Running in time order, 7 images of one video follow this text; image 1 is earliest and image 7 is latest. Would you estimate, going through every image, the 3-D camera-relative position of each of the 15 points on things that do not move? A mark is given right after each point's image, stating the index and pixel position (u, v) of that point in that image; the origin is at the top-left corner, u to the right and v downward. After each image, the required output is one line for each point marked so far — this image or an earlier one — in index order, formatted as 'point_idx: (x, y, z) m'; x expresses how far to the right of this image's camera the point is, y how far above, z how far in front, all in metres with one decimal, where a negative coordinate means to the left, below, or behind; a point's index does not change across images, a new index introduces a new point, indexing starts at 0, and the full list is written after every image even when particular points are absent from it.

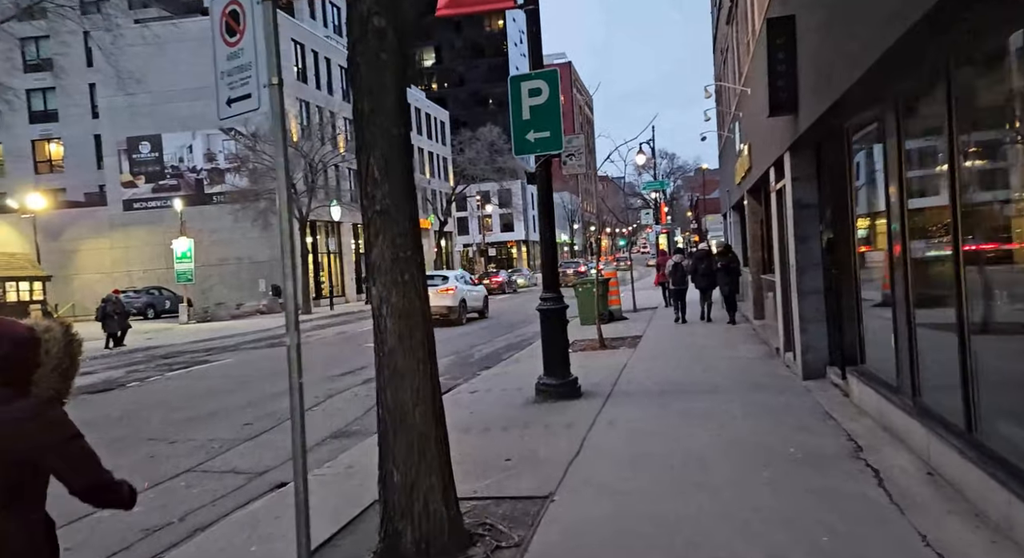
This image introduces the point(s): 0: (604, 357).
0: (+1.5, -1.3, +14.2) m
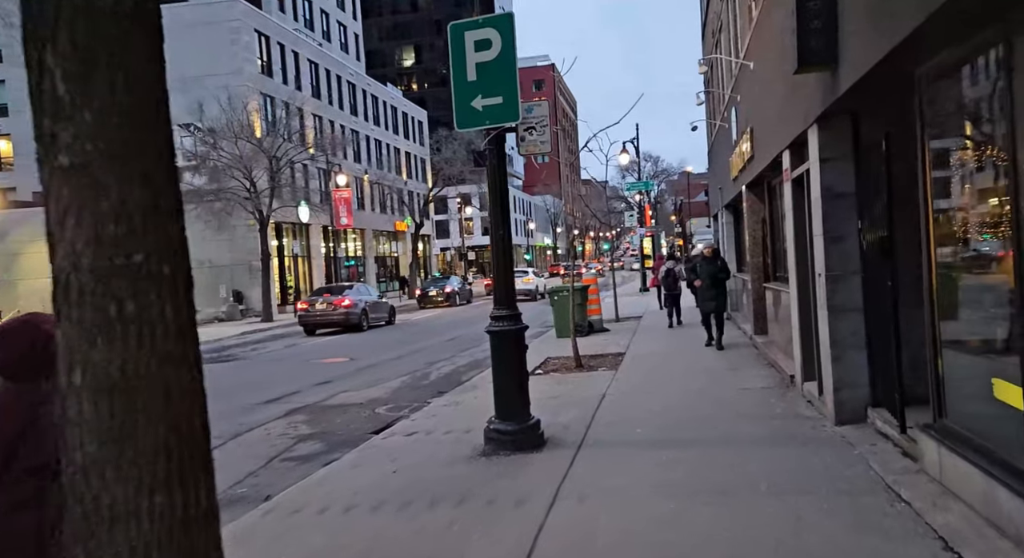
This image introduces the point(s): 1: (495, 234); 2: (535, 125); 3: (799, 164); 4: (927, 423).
0: (+0.9, -1.4, +11.8) m
1: (-0.1, +0.4, +7.6) m
2: (+0.2, +1.4, +7.9) m
3: (+3.0, +1.2, +9.0) m
4: (+2.7, -0.9, +5.7) m
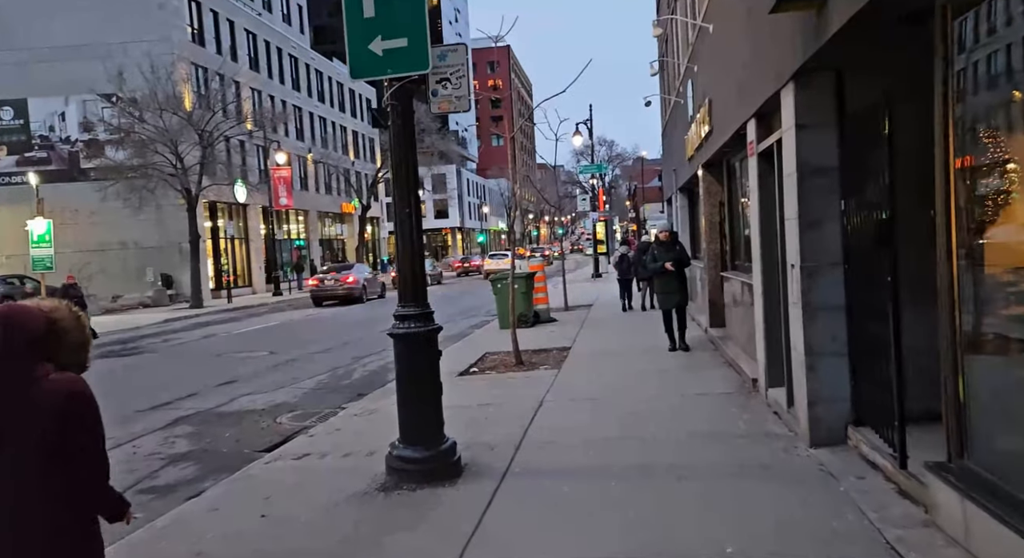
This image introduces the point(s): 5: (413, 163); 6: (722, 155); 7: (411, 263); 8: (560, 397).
0: (+0.1, -1.3, +10.4) m
1: (-0.8, +0.5, +6.1) m
2: (-0.5, +1.5, +6.4) m
3: (+2.3, +1.3, +7.7) m
4: (+2.2, -0.9, +4.4) m
5: (-0.7, +0.8, +6.2) m
6: (+2.9, +1.7, +12.2) m
7: (-0.7, +0.1, +6.1) m
8: (+0.5, -1.2, +9.2) m
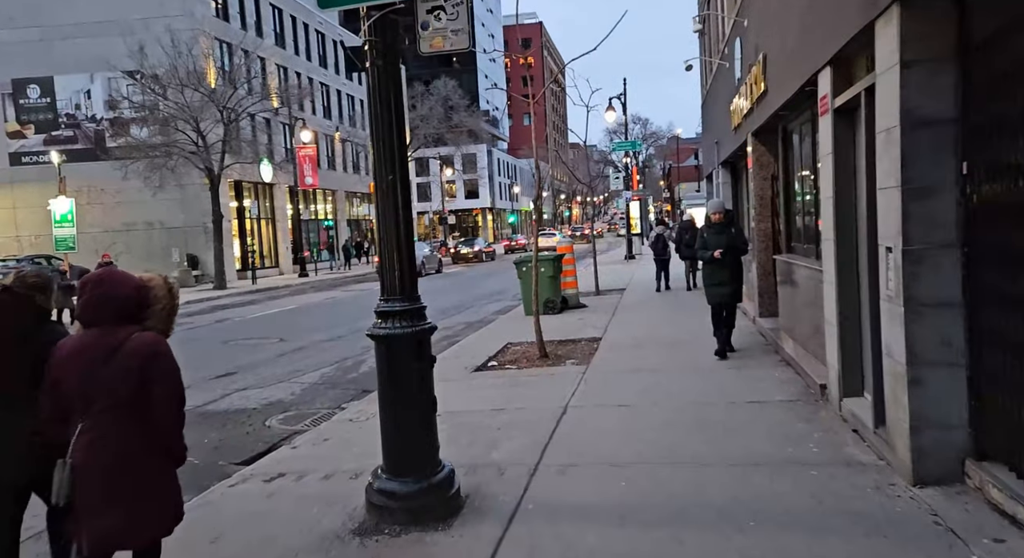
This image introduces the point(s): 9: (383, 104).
0: (+0.3, -1.1, +9.1) m
1: (-0.7, +0.6, +4.8) m
2: (-0.4, +1.6, +5.1) m
3: (+2.4, +1.4, +6.2) m
4: (+2.2, -0.9, +3.0) m
5: (-0.6, +0.9, +4.8) m
6: (+3.2, +1.9, +10.6) m
7: (-0.6, +0.2, +4.8) m
8: (+0.7, -1.1, +7.9) m
9: (-0.7, +1.0, +4.7) m
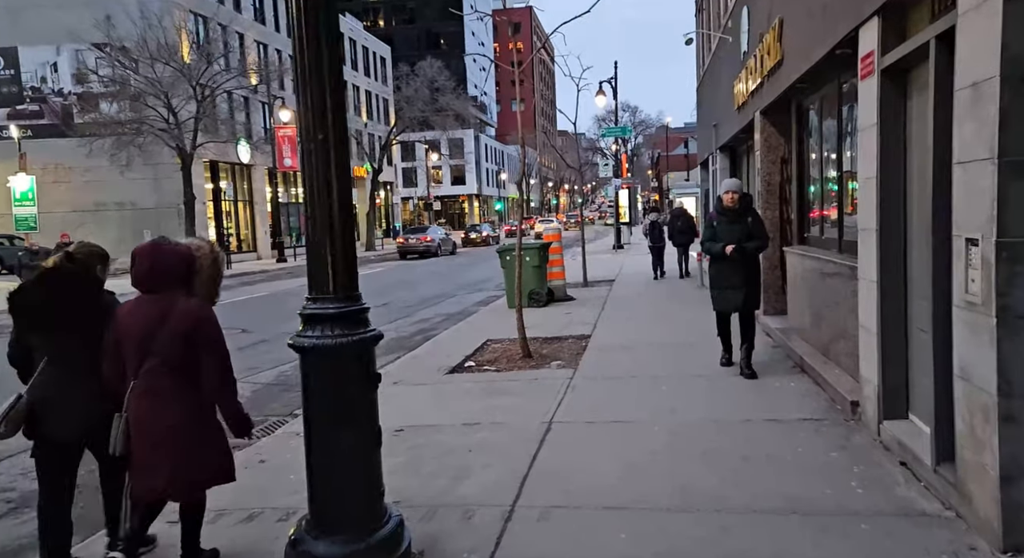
0: (+0.1, -1.0, +8.0) m
1: (-0.8, +0.6, +3.6) m
2: (-0.5, +1.6, +3.9) m
3: (+2.3, +1.4, +5.1) m
4: (+2.0, -0.9, +1.9) m
5: (-0.7, +0.9, +3.6) m
6: (+3.0, +2.0, +9.5) m
7: (-0.8, +0.2, +3.6) m
8: (+0.5, -1.1, +6.7) m
9: (-0.8, +1.0, +3.5) m
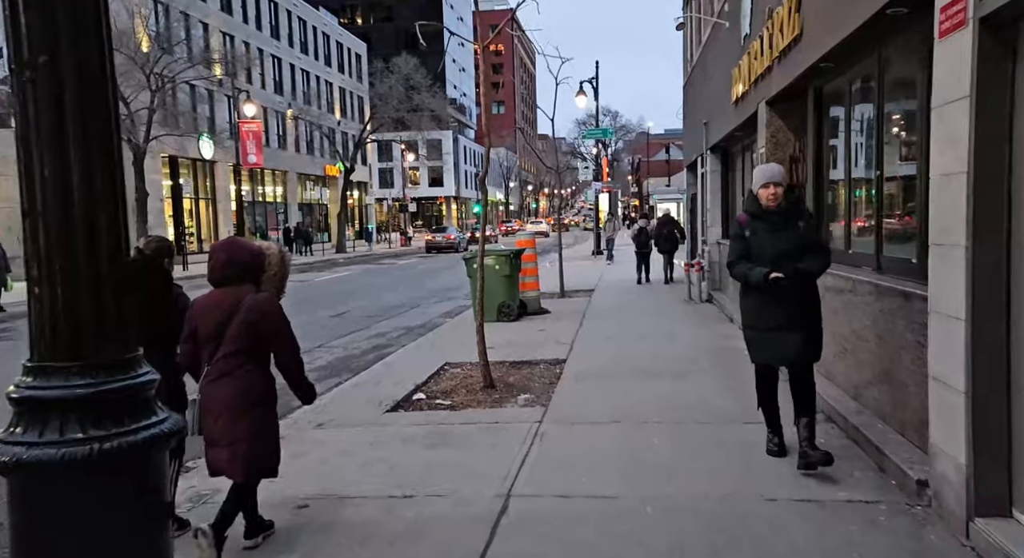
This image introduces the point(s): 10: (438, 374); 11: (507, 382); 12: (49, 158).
0: (-0.3, -1.2, +6.3) m
1: (-1.0, +0.5, +1.9) m
2: (-0.7, +1.5, +2.2) m
3: (+2.0, +1.2, +3.5) m
4: (+1.9, -1.1, +0.3) m
5: (-1.0, +0.8, +1.9) m
6: (+2.7, +1.8, +7.9) m
7: (-1.0, +0.1, +1.9) m
8: (+0.2, -1.2, +5.0) m
9: (-1.0, +0.9, +1.8) m
10: (-0.8, -1.0, +9.4) m
11: (0.0, -1.0, +8.9) m
12: (-1.0, +0.3, +1.9) m
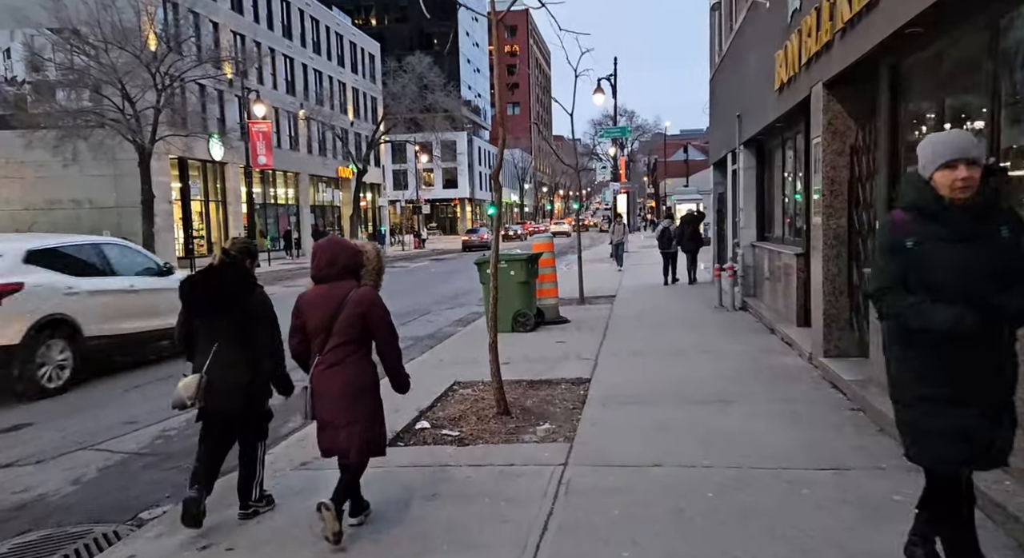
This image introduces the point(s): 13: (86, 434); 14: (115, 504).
0: (-0.2, -1.2, +5.1) m
1: (-1.0, +0.4, +0.7) m
2: (-0.6, +1.4, +1.0) m
3: (+2.1, +1.2, +2.2) m
4: (+1.9, -1.1, -1.0) m
5: (-0.9, +0.7, +0.7) m
6: (+2.8, +1.7, +6.7) m
7: (-0.9, 0.0, +0.7) m
8: (+0.3, -1.3, +3.8) m
9: (-1.0, +0.8, +0.7) m
10: (-0.7, -1.1, +8.2) m
11: (+0.1, -1.1, +7.7) m
12: (-1.0, +0.2, +0.7) m
13: (-3.6, -1.3, +7.5) m
14: (-2.7, -1.4, +5.8) m
